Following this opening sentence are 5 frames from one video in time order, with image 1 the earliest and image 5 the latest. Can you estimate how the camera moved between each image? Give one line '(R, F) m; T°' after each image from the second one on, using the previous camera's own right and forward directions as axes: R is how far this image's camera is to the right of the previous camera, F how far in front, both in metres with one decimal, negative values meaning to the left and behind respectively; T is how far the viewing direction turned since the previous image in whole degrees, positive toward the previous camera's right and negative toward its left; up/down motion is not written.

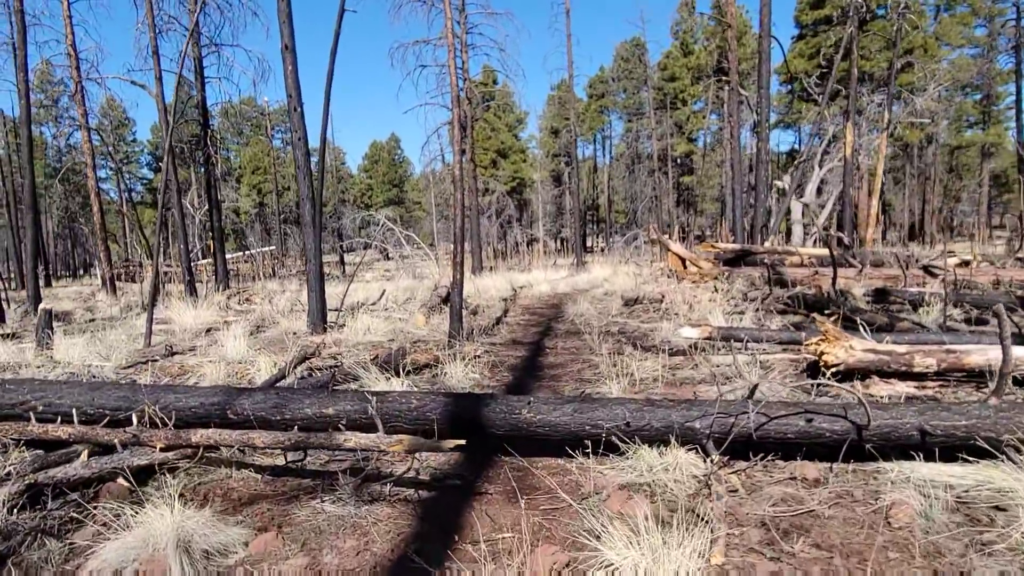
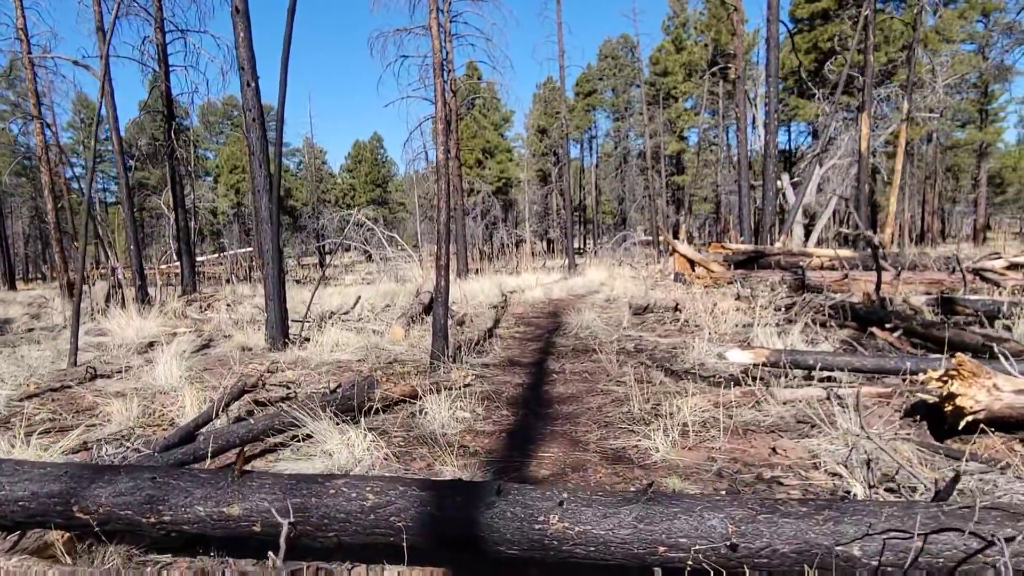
(-0.1, +1.3) m; +1°
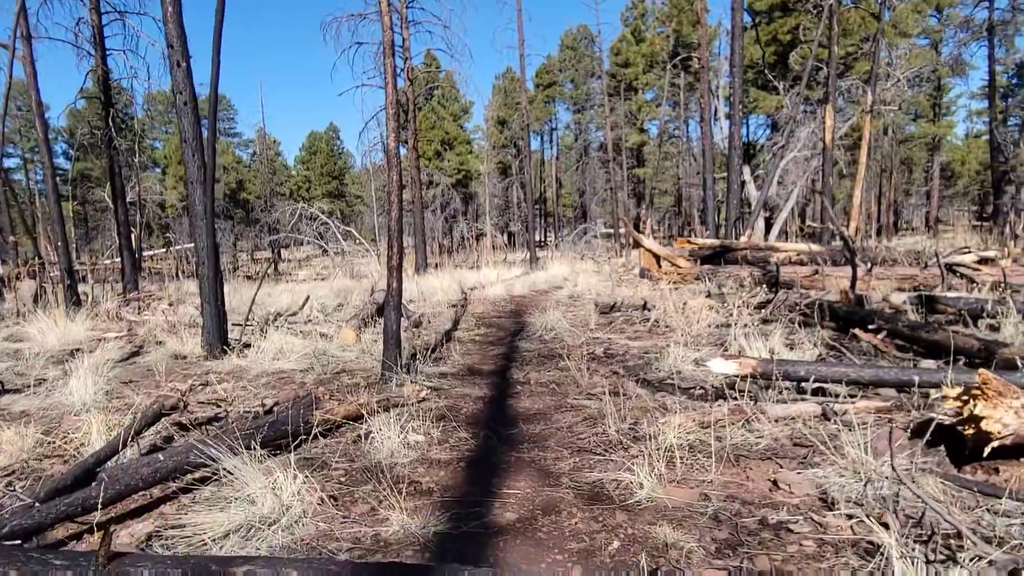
(0.0, +0.5) m; +3°
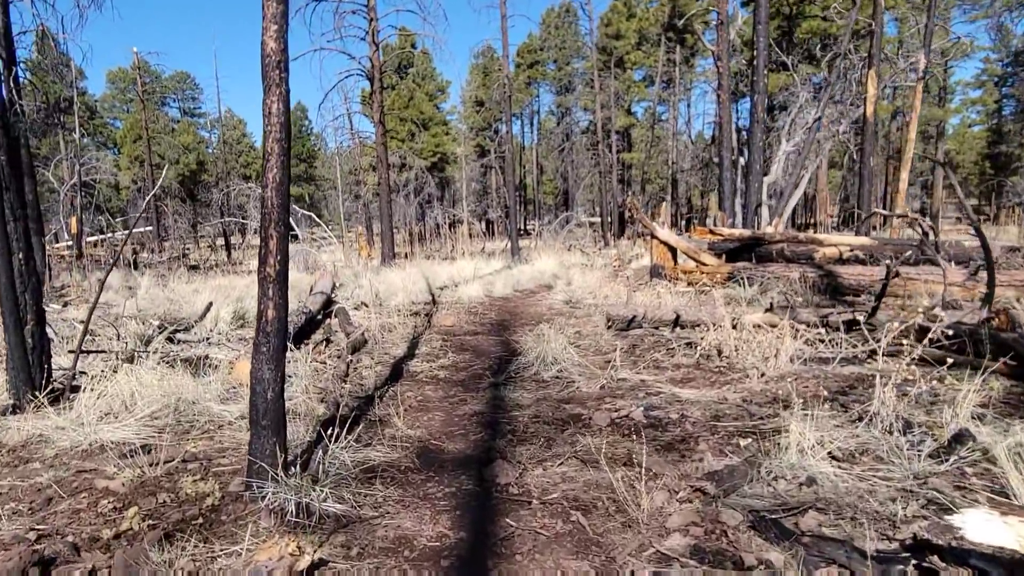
(0.0, +2.4) m; +2°
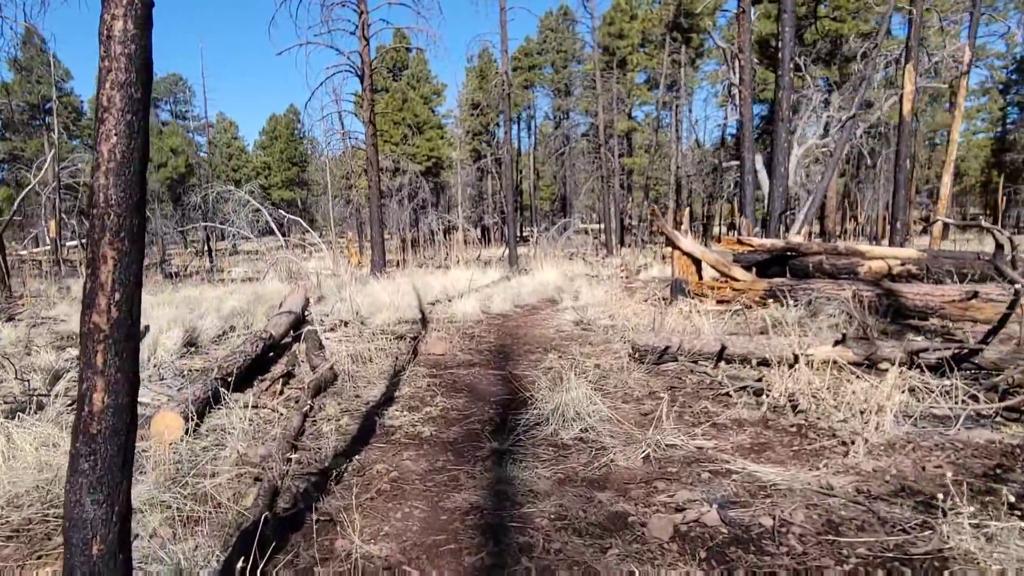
(-0.1, +1.2) m; 0°
